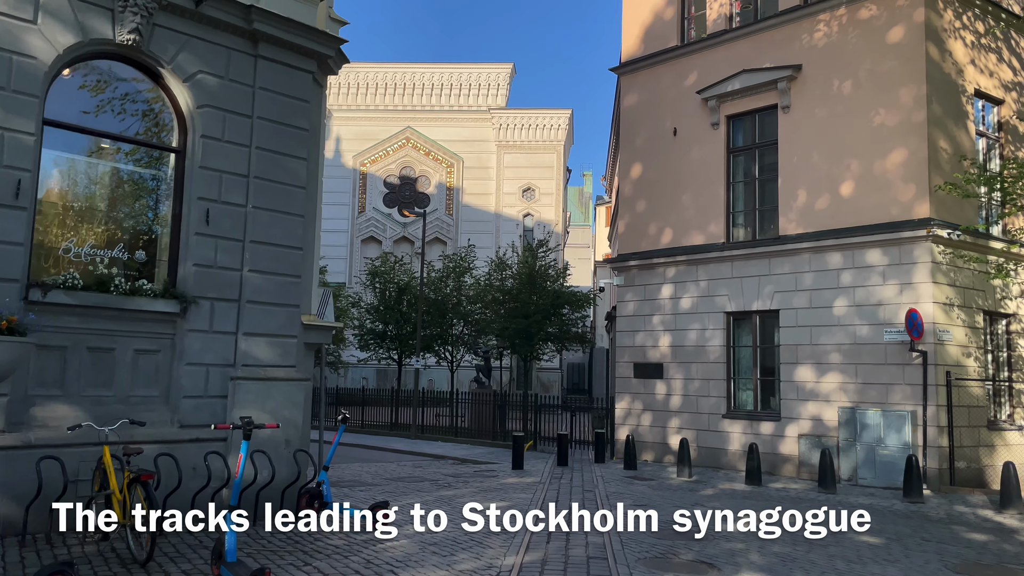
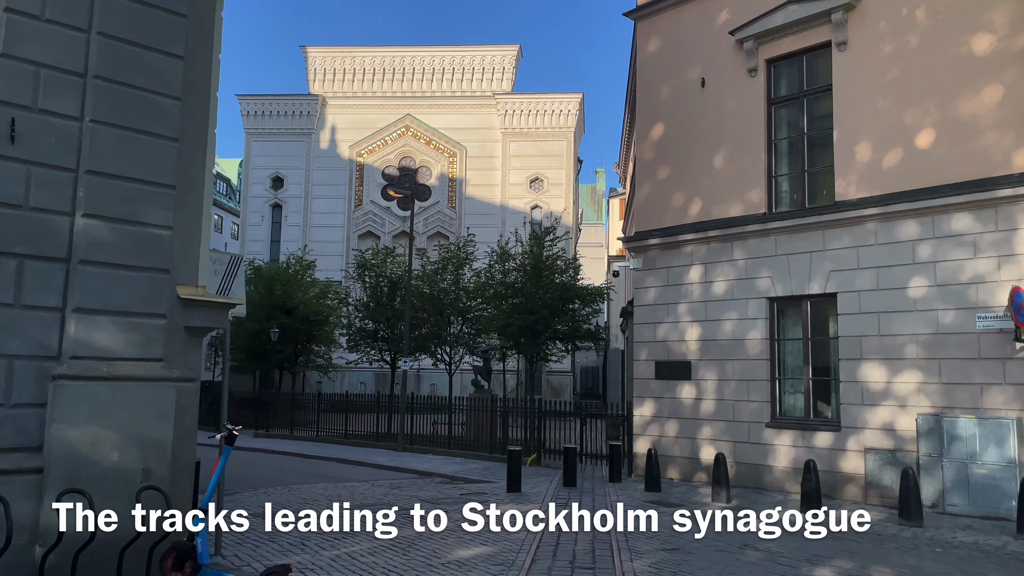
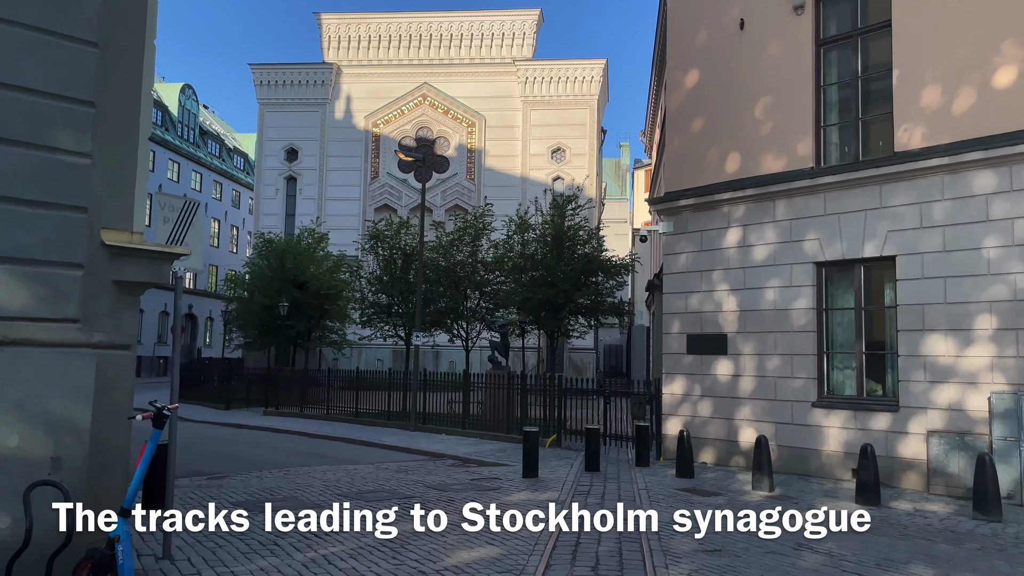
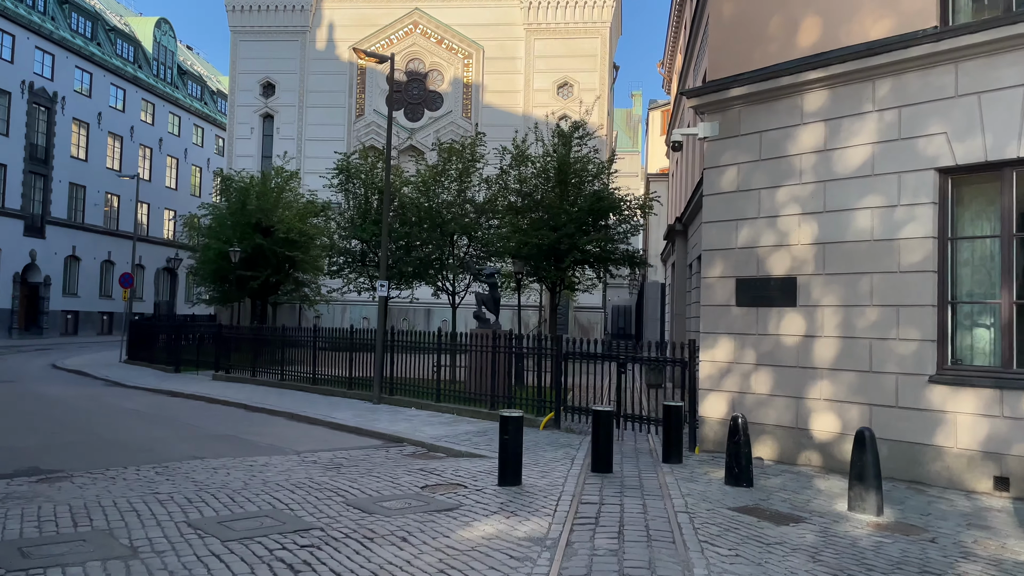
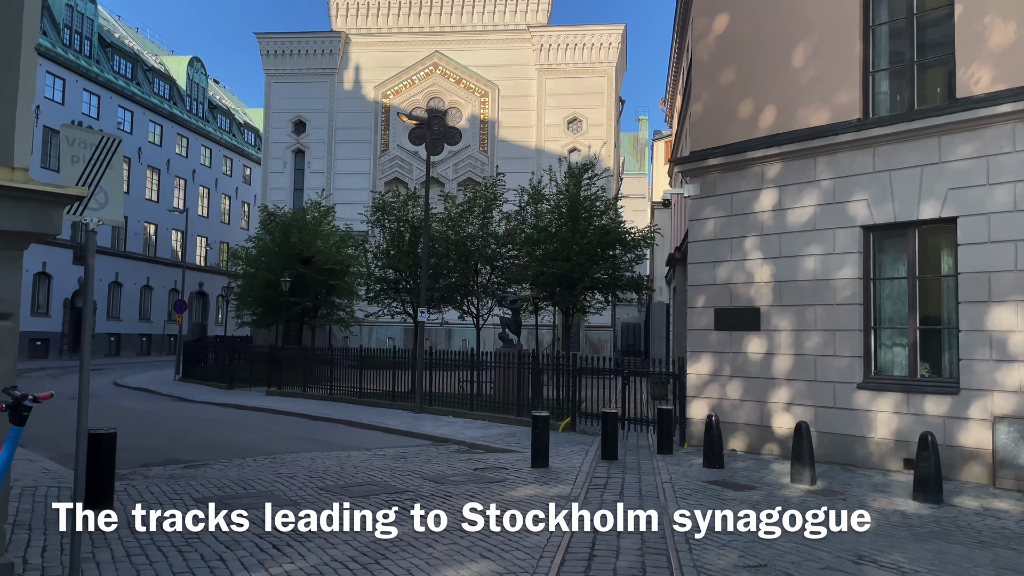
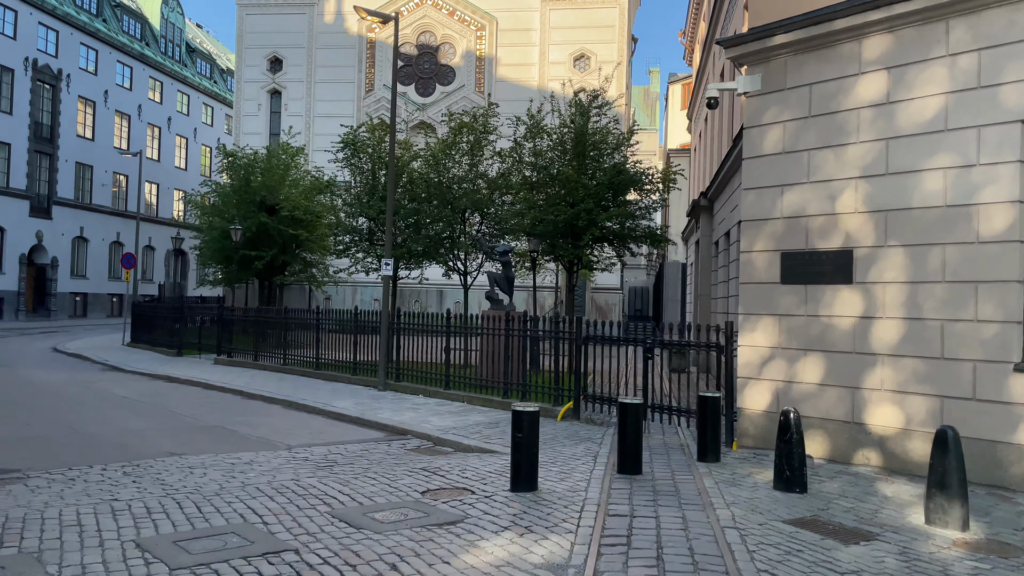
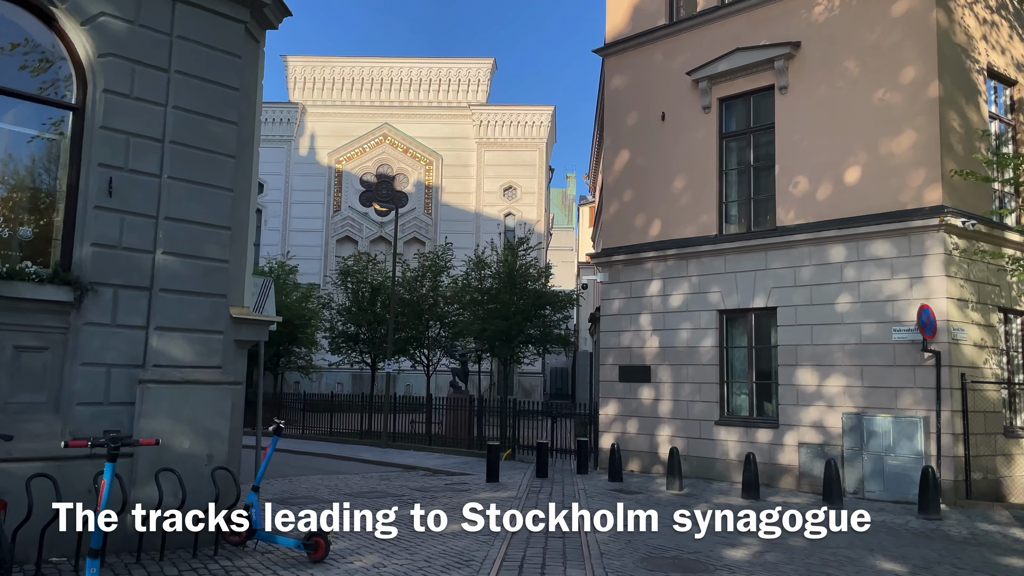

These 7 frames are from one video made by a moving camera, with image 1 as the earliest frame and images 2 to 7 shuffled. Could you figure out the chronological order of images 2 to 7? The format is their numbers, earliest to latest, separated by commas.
7, 2, 3, 5, 4, 6
